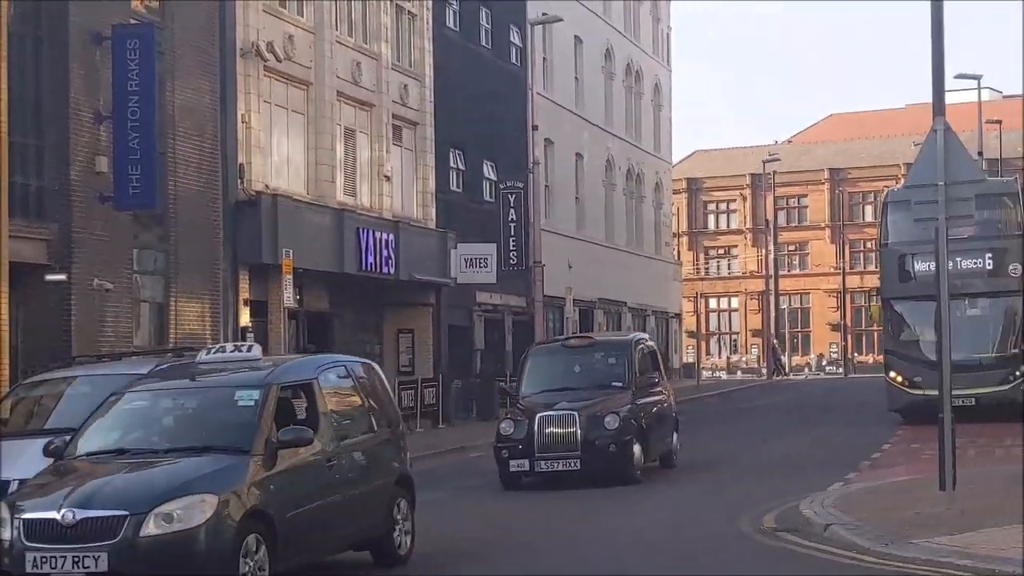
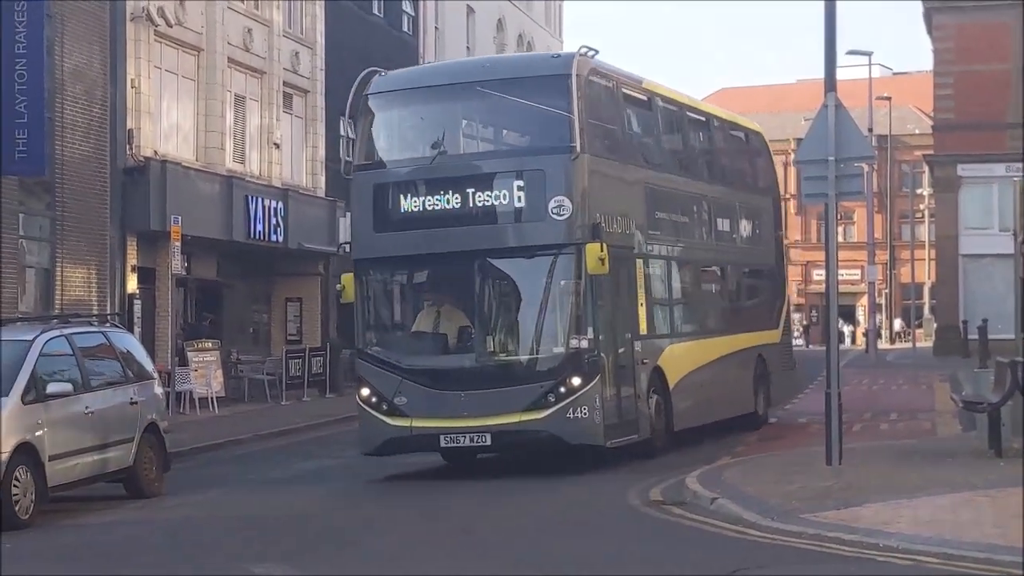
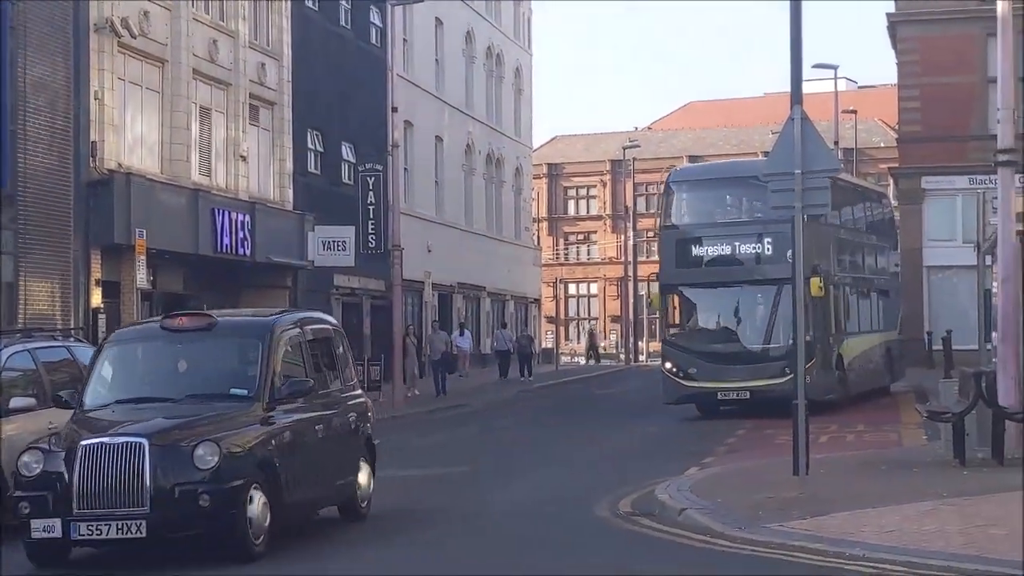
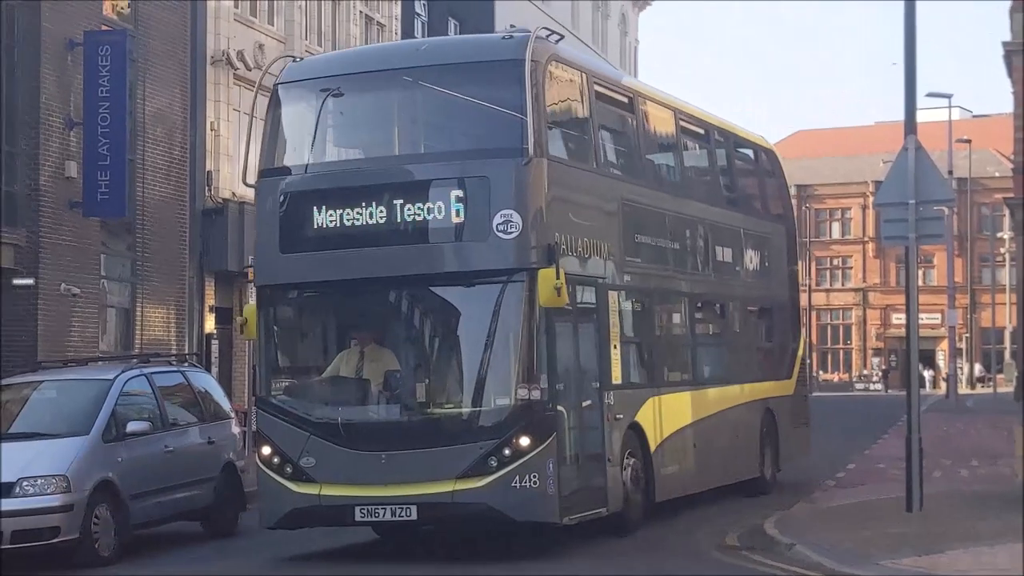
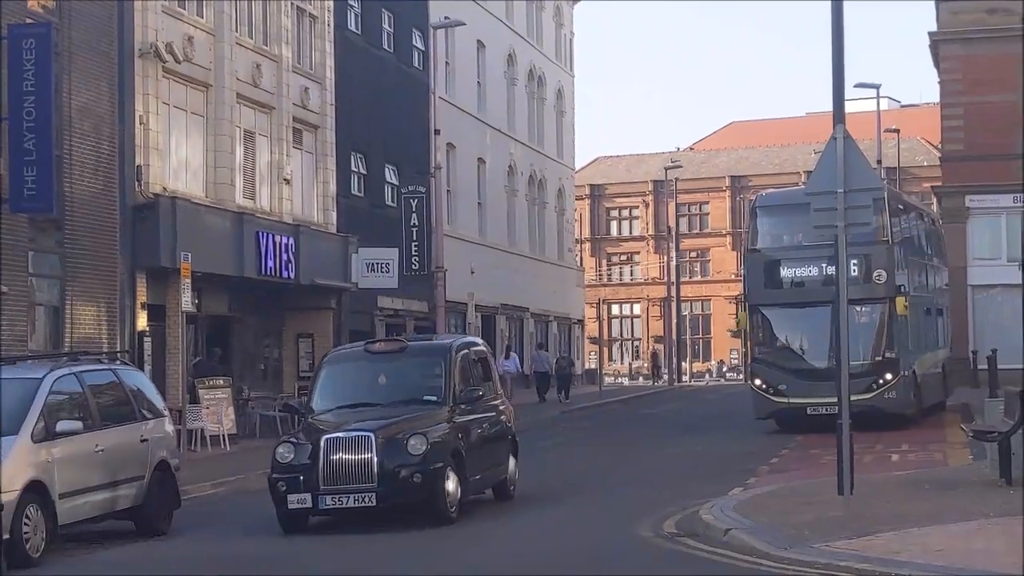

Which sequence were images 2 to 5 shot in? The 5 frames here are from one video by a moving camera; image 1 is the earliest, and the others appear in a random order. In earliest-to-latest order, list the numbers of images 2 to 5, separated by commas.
5, 3, 2, 4
